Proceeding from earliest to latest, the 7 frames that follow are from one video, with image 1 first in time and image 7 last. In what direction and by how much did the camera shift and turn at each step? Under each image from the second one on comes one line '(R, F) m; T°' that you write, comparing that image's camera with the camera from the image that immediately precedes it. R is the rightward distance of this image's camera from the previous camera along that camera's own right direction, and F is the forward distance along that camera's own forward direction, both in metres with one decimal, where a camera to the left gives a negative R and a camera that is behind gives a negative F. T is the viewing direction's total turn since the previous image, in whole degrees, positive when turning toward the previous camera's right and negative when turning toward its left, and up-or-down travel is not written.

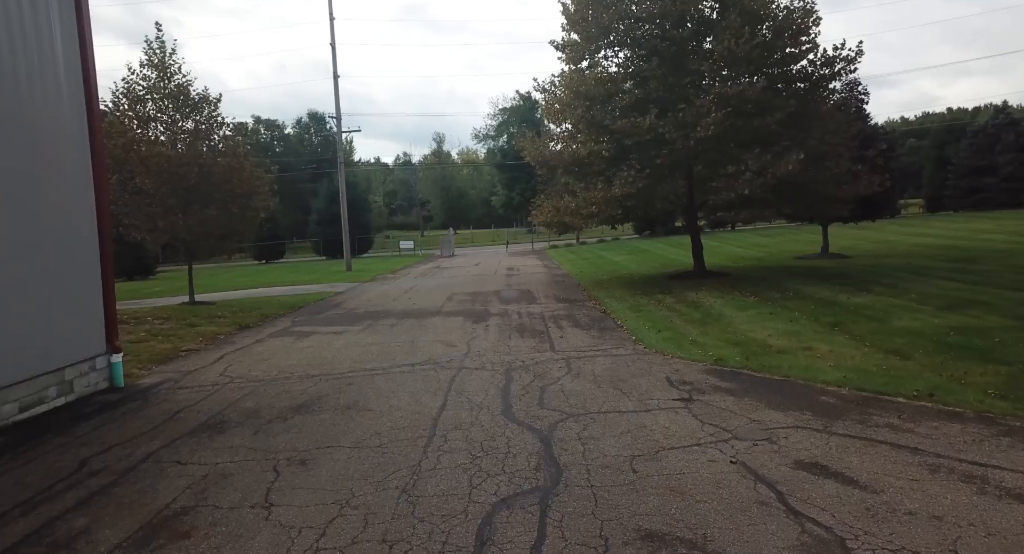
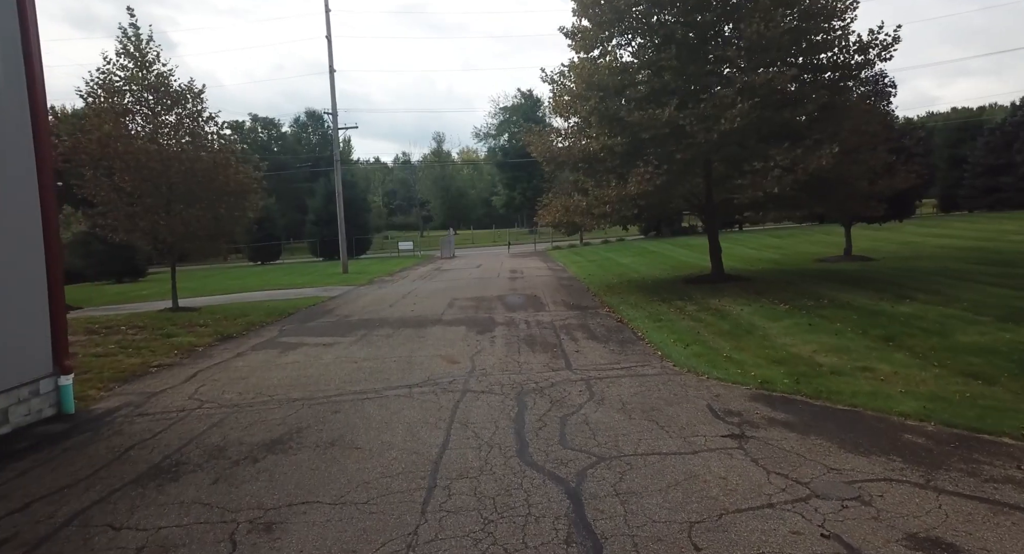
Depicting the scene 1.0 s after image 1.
(-0.1, +1.1) m; 0°
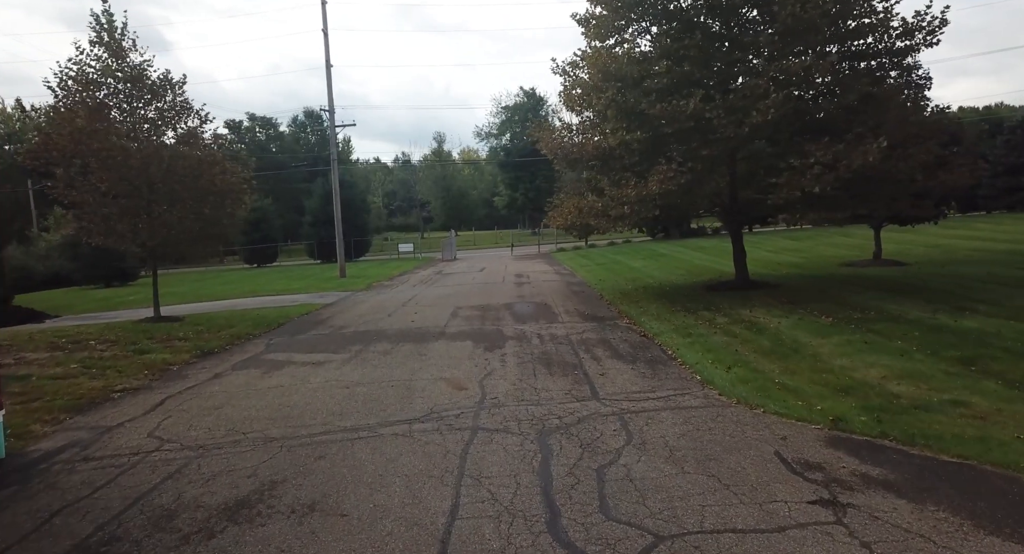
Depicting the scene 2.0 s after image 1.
(-0.2, +1.2) m; 0°
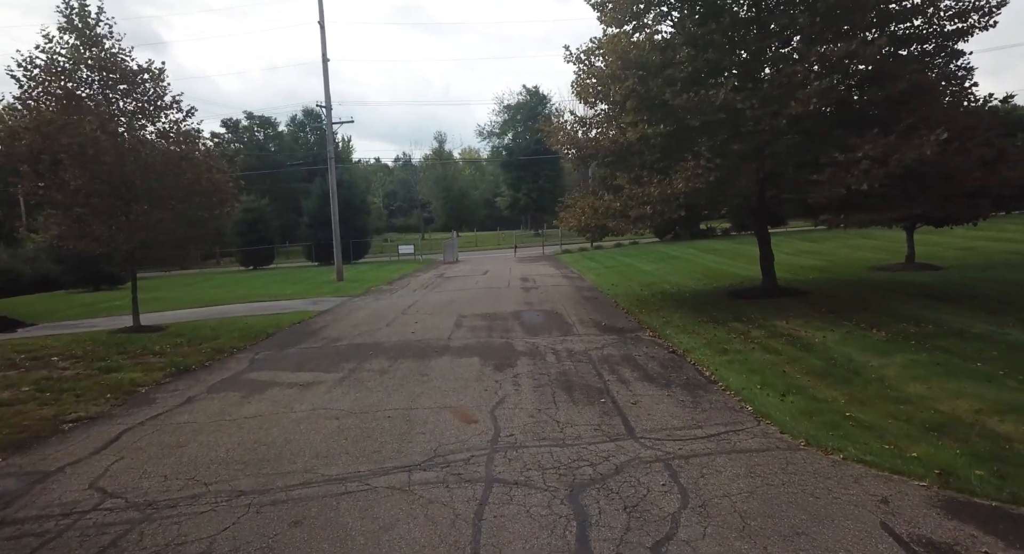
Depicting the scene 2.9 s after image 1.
(-0.2, +1.1) m; 0°
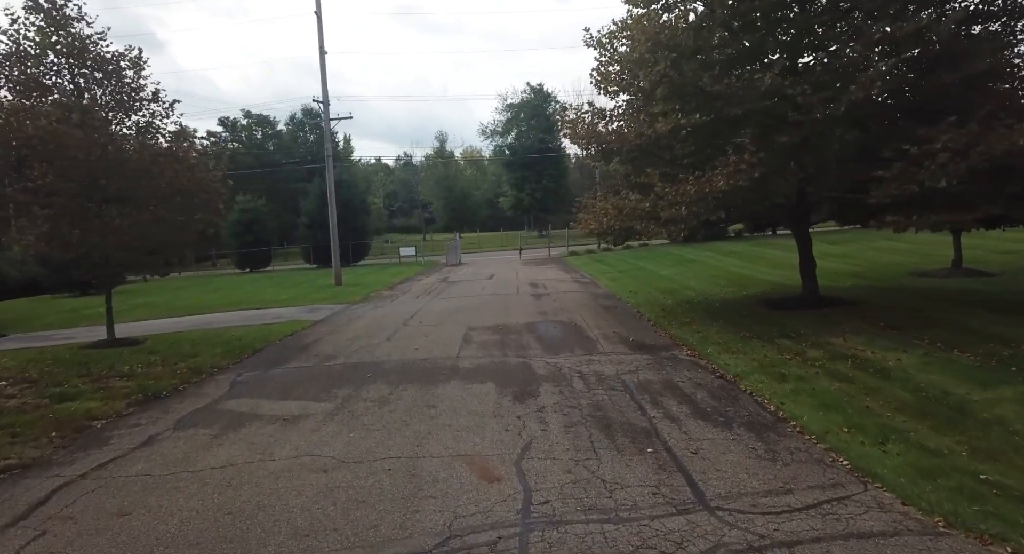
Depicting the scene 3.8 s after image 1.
(-0.3, +1.3) m; 0°
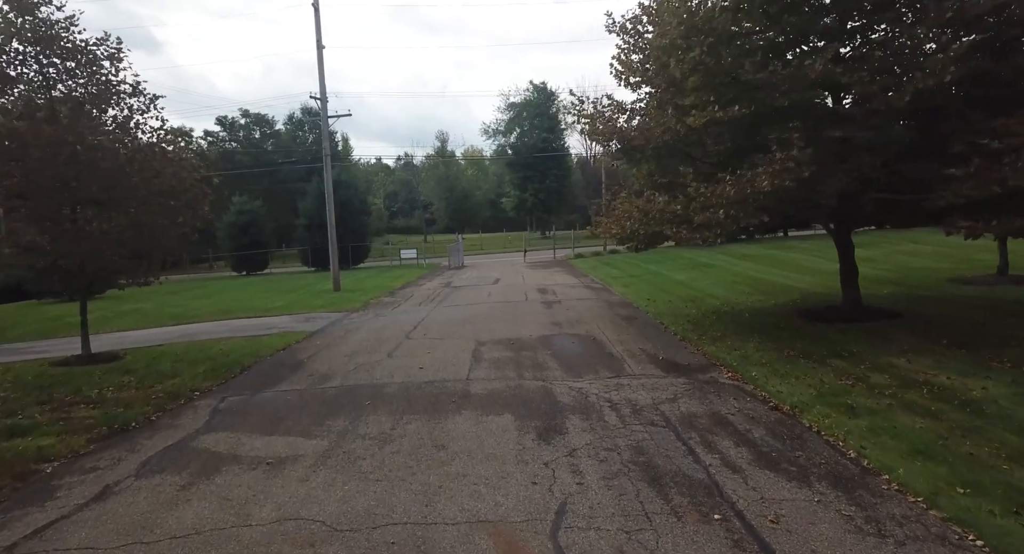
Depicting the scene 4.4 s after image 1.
(-0.2, +1.1) m; 0°
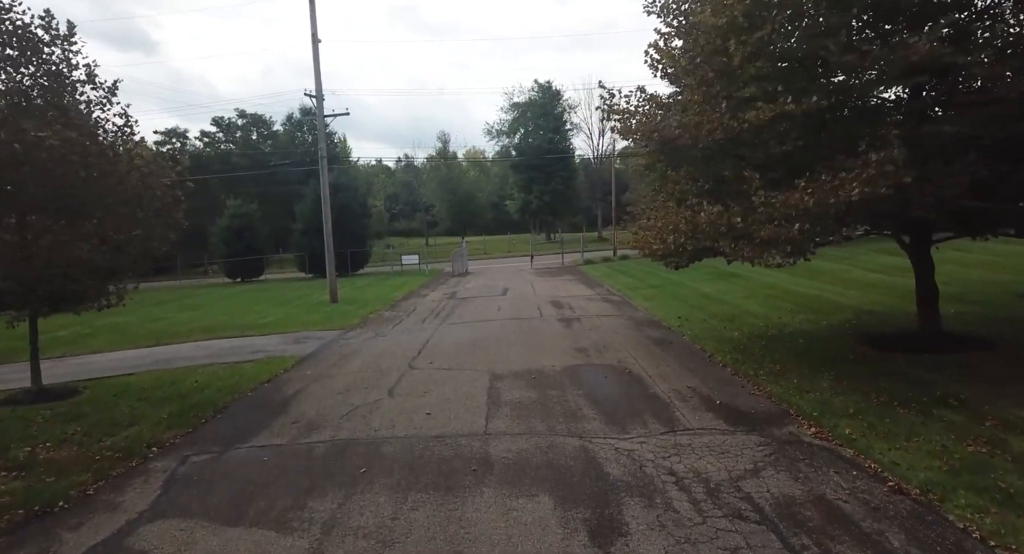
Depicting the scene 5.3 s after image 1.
(-0.3, +1.6) m; 0°
